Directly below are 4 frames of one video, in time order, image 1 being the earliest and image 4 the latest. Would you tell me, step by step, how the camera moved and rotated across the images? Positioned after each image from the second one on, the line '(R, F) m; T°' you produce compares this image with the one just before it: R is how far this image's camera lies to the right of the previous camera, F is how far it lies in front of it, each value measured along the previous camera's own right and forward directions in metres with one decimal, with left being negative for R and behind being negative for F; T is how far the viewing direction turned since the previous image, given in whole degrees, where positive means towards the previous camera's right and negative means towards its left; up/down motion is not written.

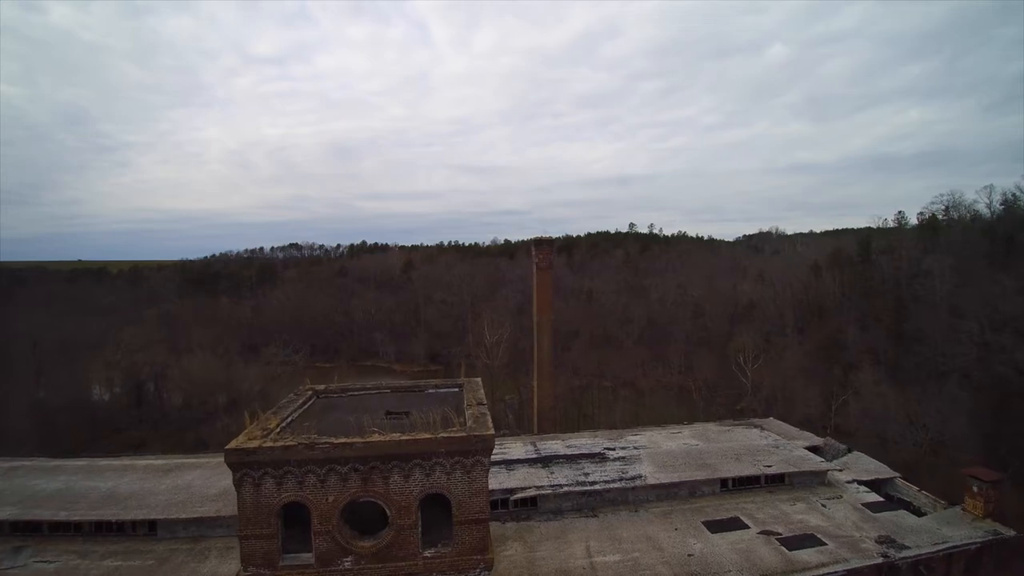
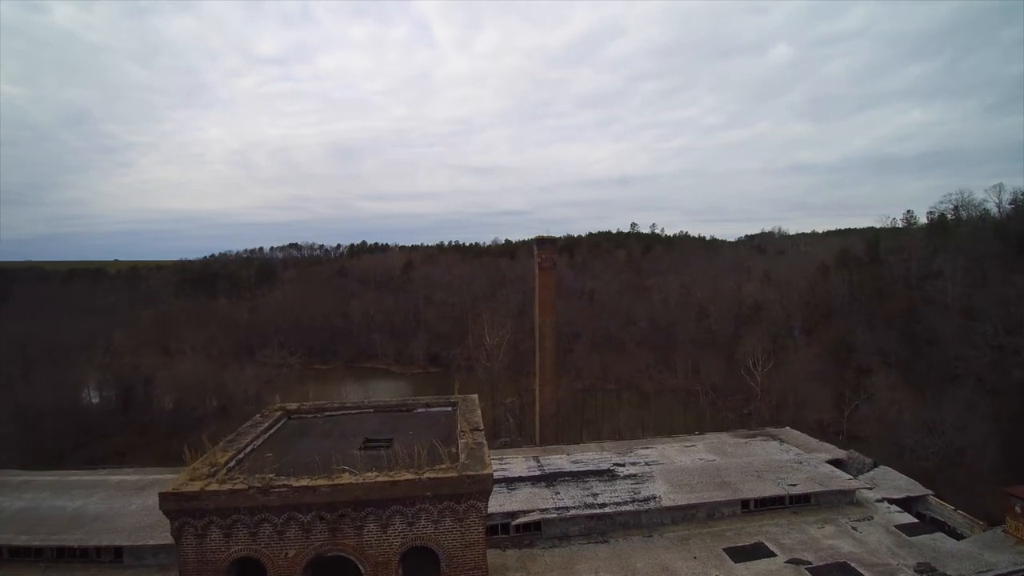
(0.0, +0.7) m; 0°
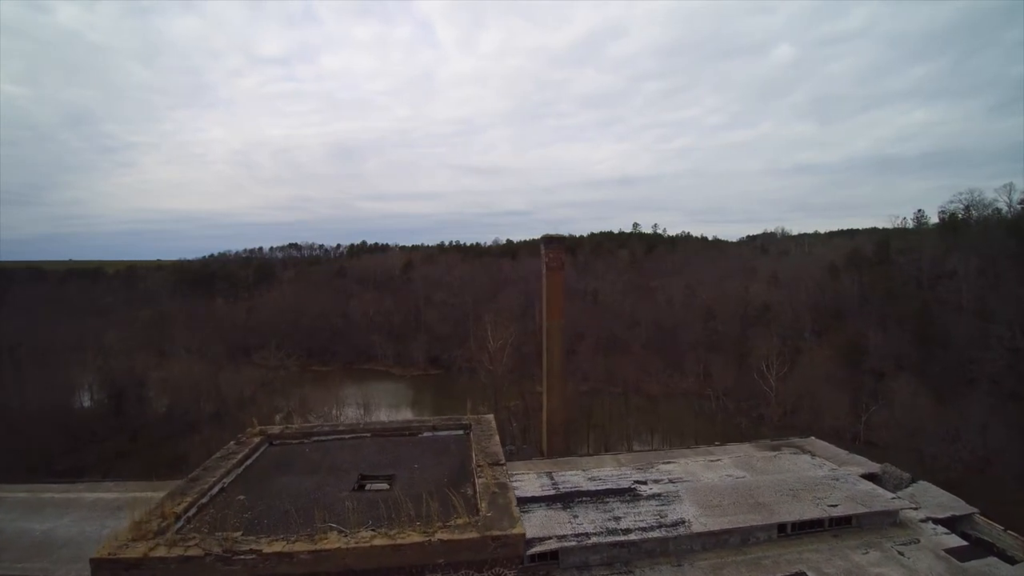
(-0.2, +0.7) m; 0°
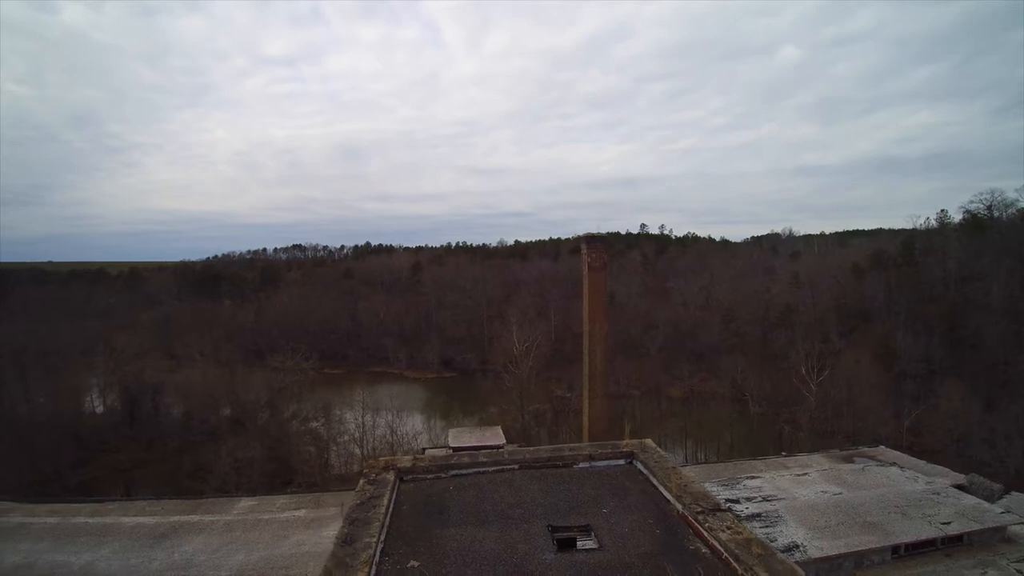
(-1.0, +0.6) m; 0°
